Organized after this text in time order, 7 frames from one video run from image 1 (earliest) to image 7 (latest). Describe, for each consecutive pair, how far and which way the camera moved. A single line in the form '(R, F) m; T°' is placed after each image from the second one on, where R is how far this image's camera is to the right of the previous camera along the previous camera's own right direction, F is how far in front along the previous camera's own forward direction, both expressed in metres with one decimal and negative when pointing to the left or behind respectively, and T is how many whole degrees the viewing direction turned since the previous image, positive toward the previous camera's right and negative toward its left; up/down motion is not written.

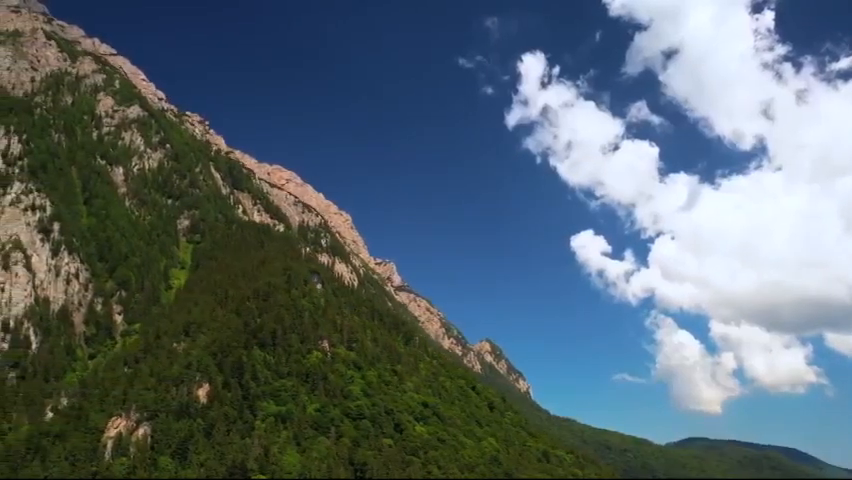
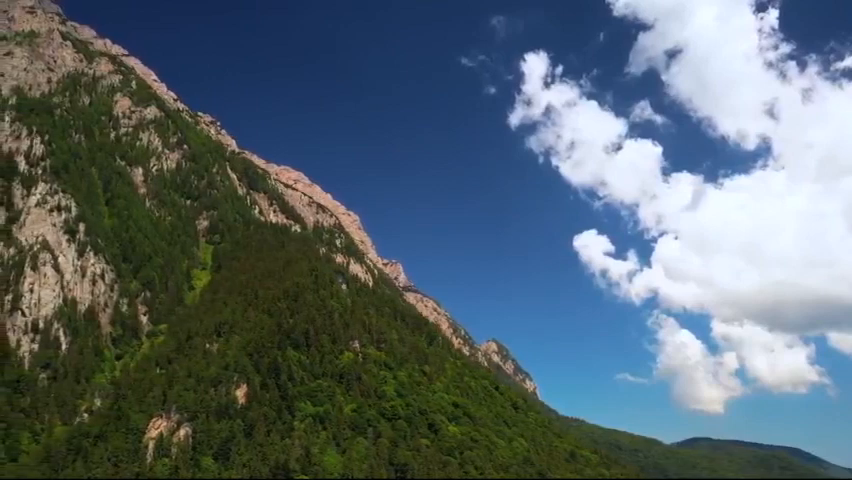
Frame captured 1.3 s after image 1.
(-11.4, +0.1) m; 0°
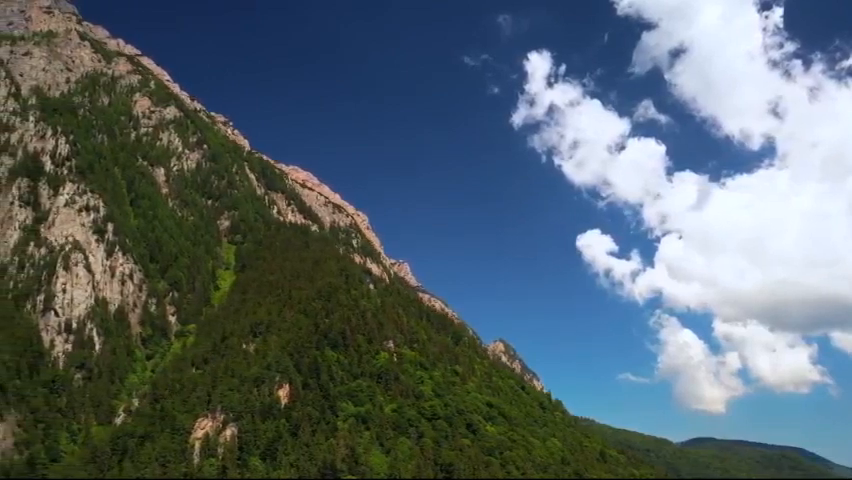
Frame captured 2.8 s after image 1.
(-12.8, +0.1) m; 0°
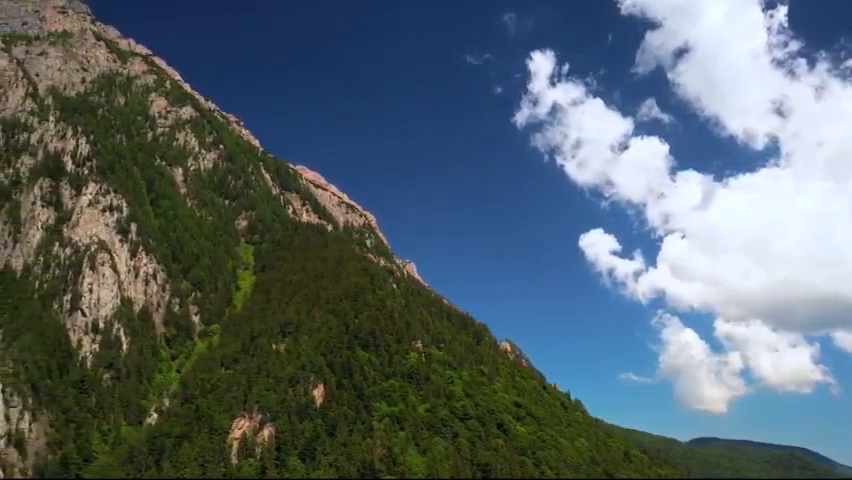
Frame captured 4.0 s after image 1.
(-10.4, 0.0) m; 0°
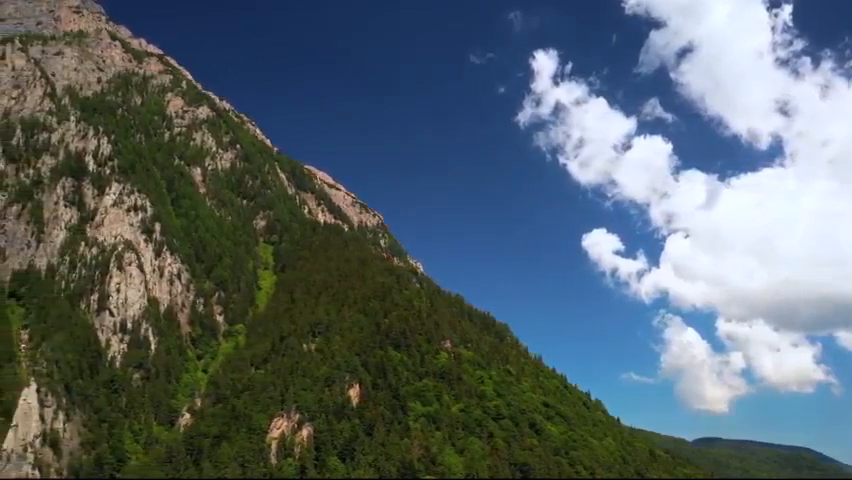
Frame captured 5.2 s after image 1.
(-10.7, 0.0) m; 0°
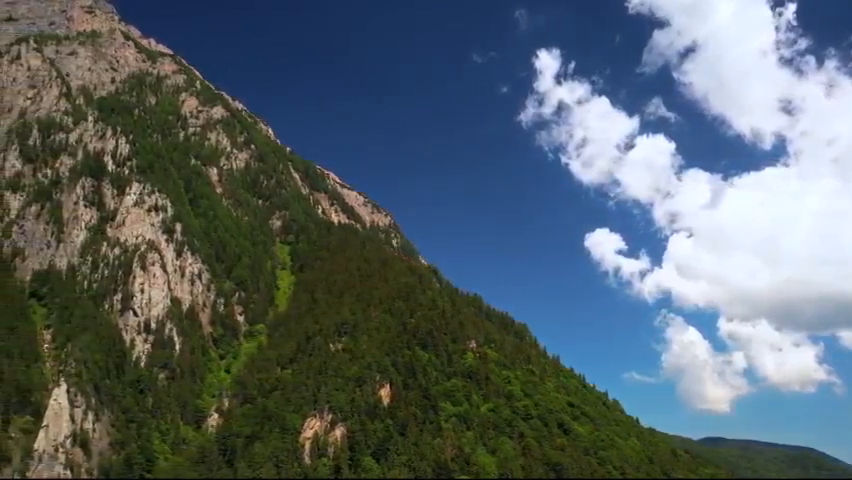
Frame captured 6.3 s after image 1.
(-9.2, +0.1) m; 0°
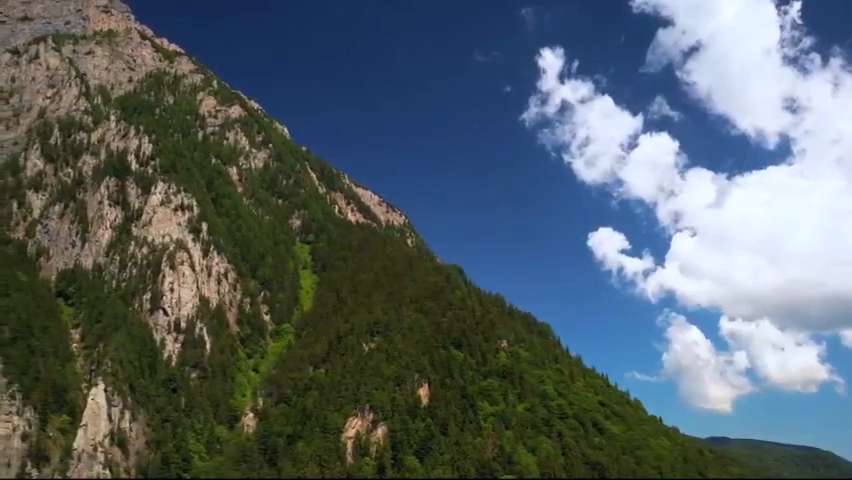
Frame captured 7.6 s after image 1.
(-11.6, +0.1) m; 0°
